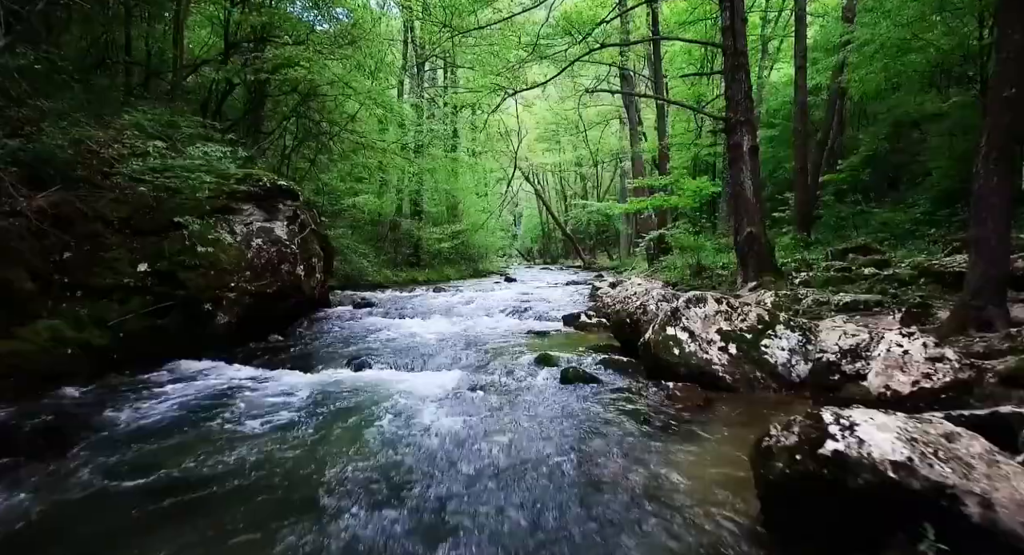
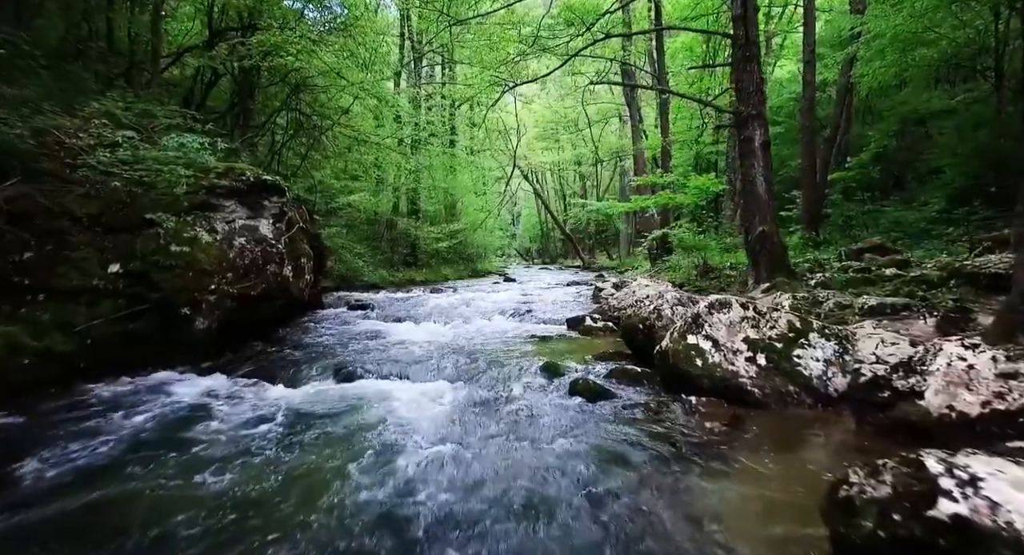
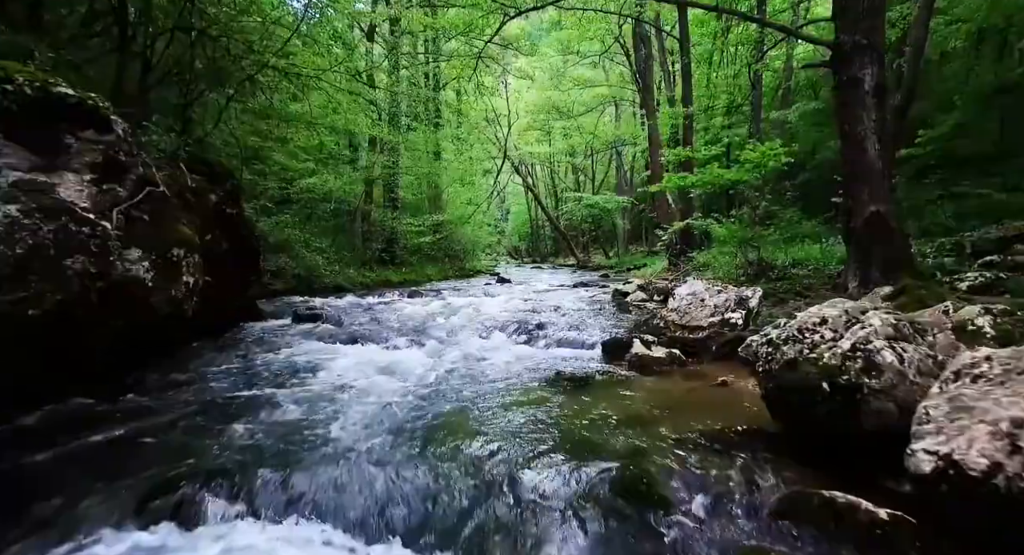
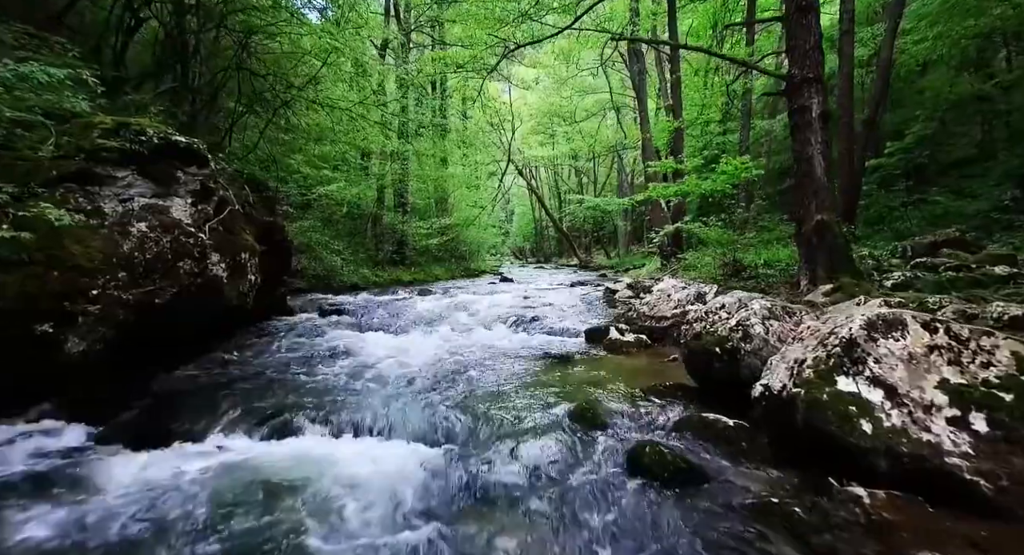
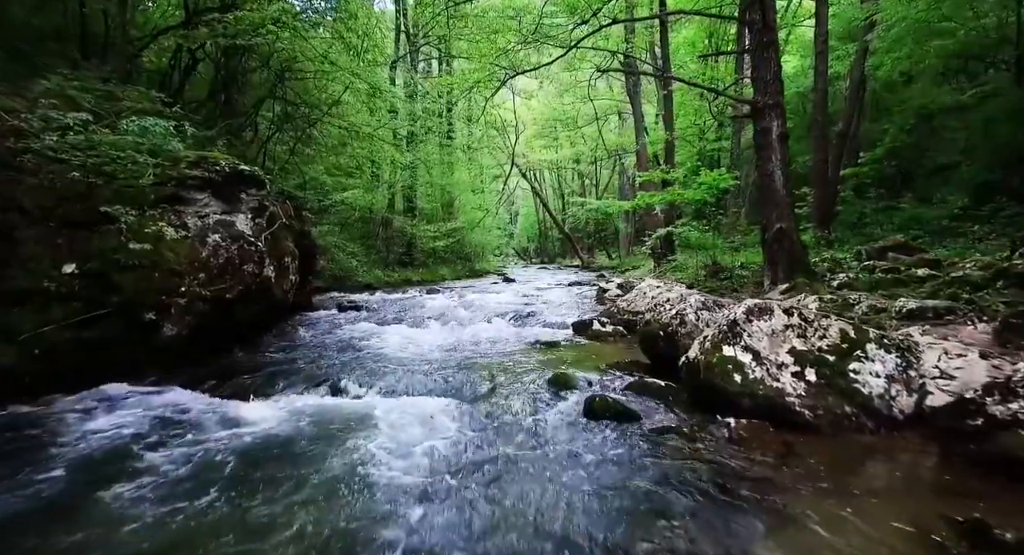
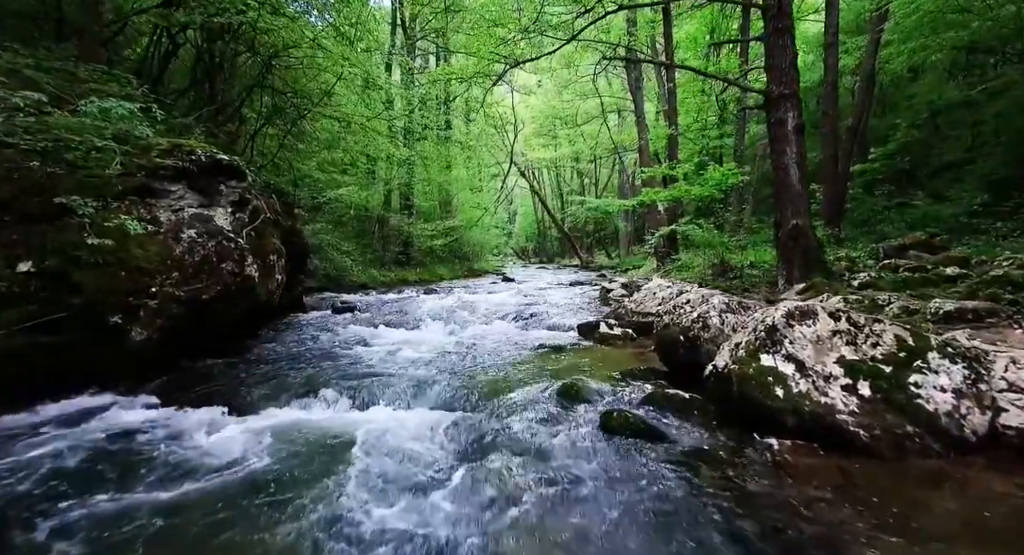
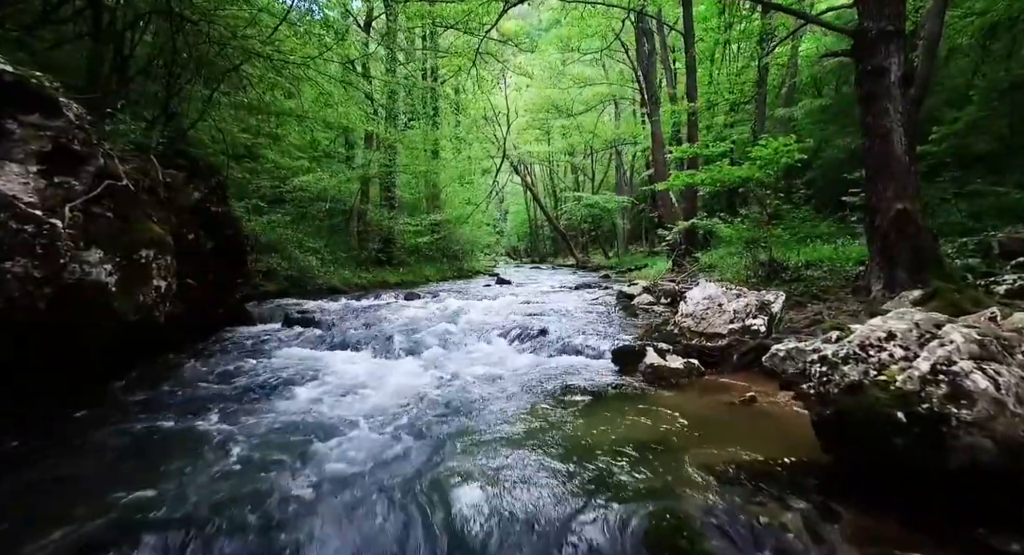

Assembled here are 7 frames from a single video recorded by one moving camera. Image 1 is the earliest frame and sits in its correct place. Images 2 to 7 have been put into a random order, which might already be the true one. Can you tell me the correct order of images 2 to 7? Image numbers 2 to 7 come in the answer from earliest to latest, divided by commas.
2, 5, 6, 4, 3, 7
